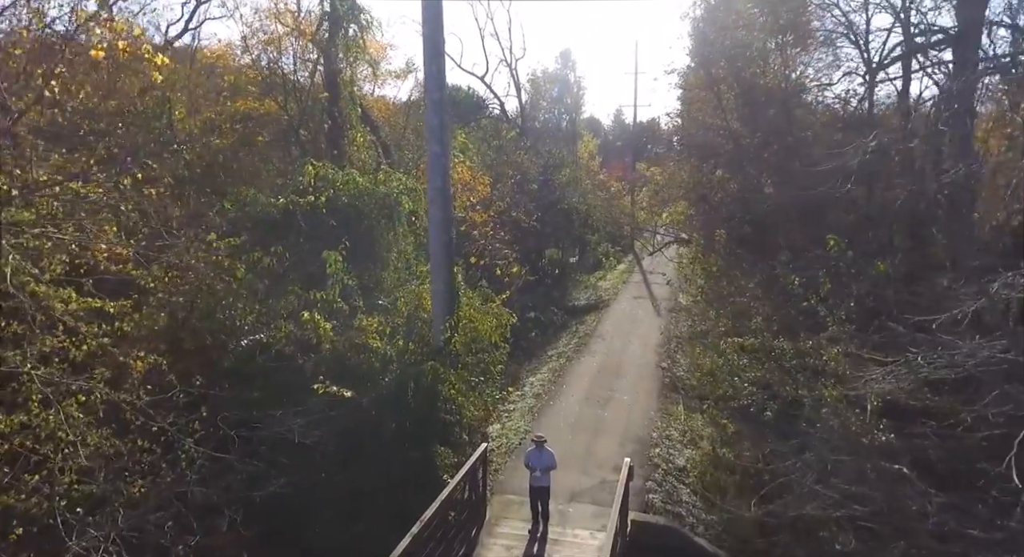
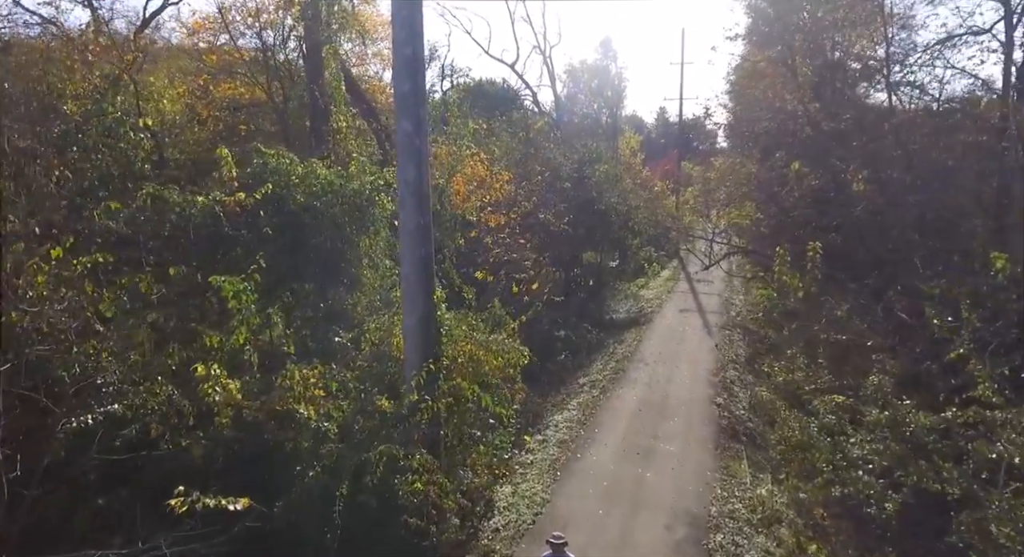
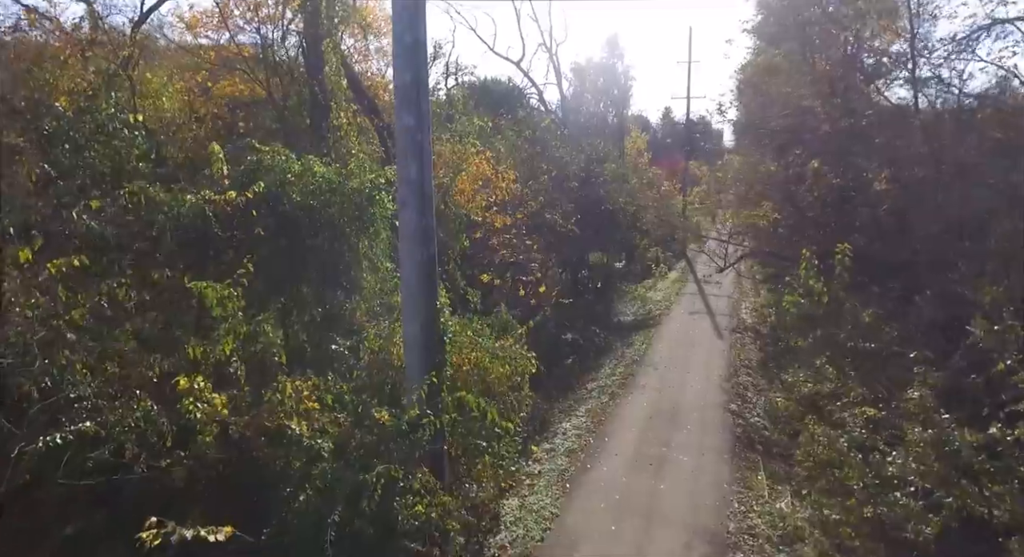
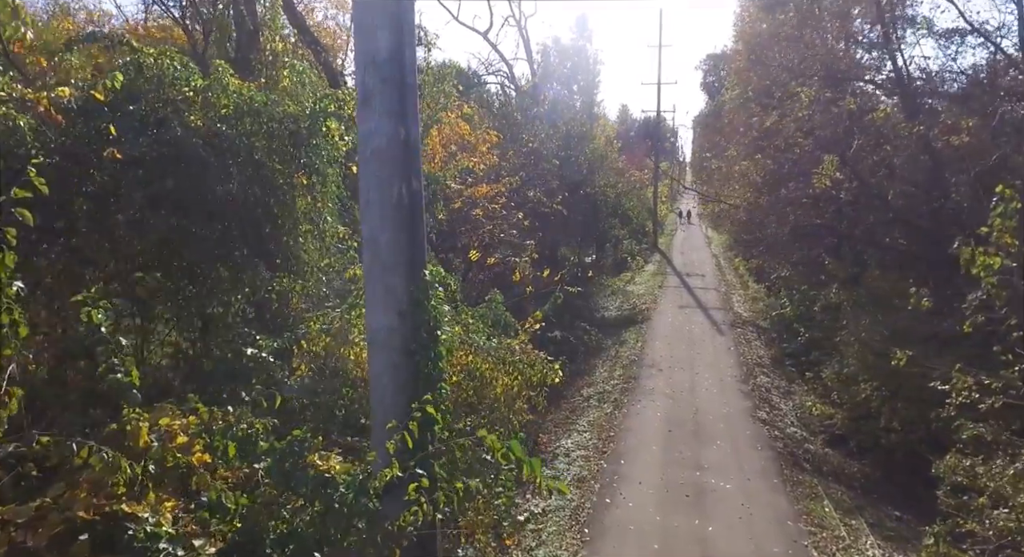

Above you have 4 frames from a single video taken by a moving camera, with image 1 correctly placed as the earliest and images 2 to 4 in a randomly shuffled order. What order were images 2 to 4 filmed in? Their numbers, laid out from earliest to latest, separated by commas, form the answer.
2, 3, 4
